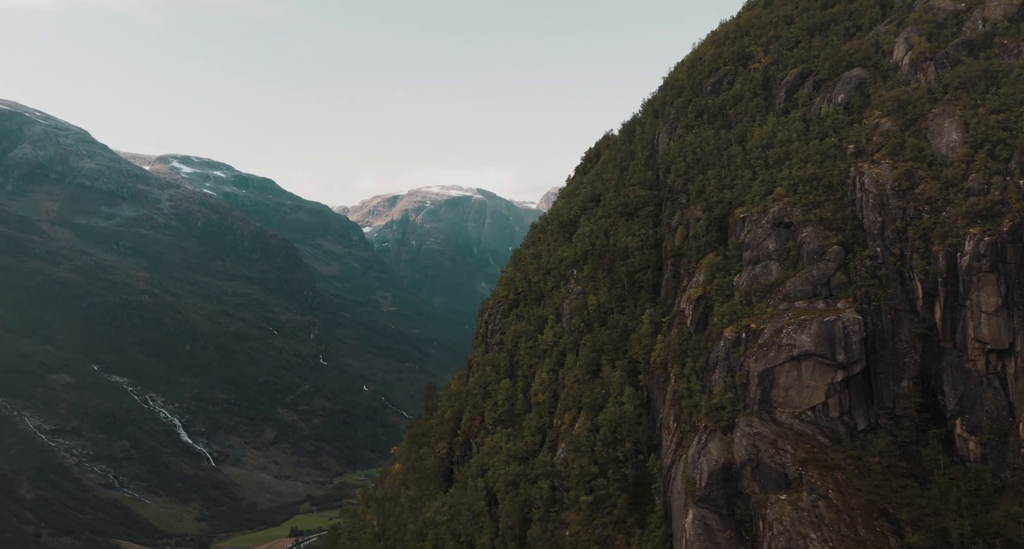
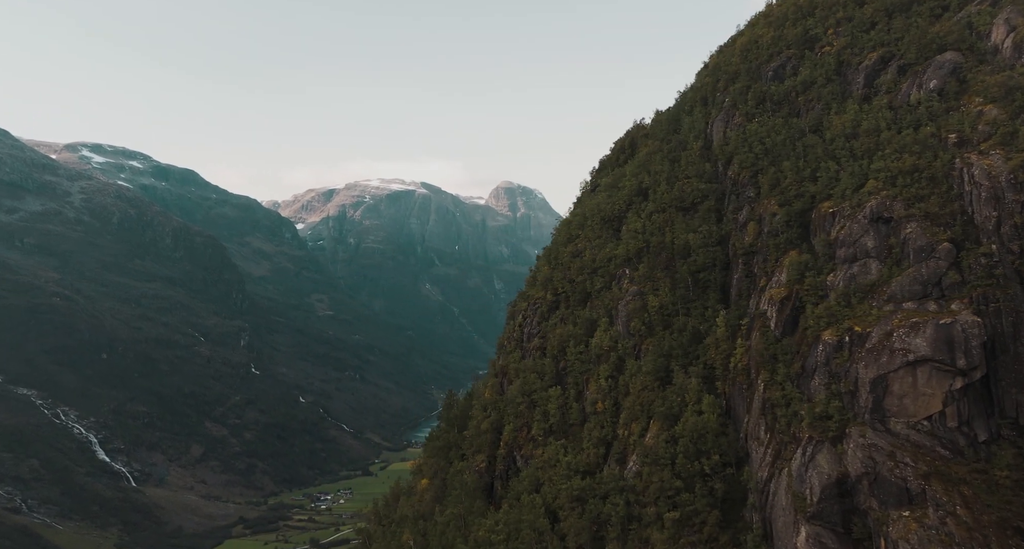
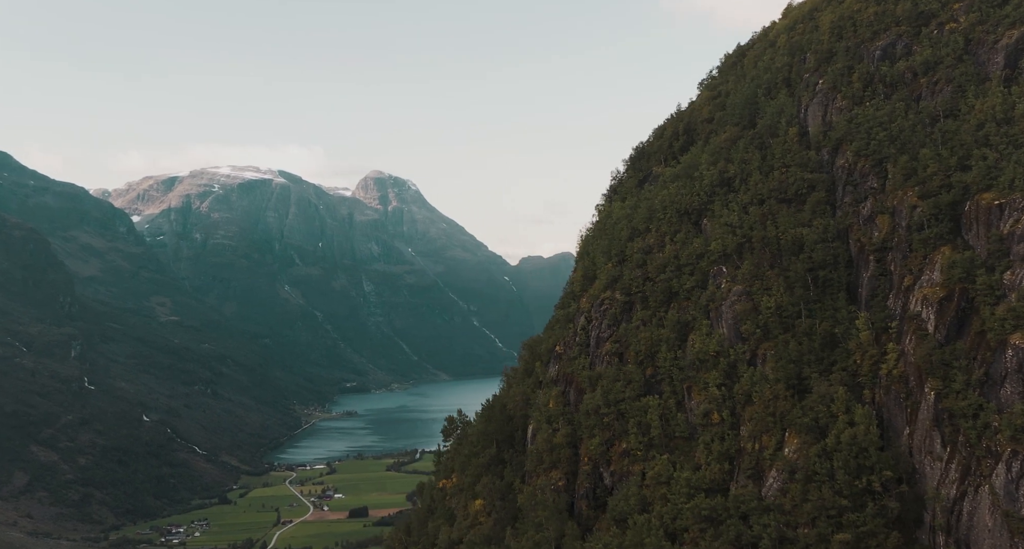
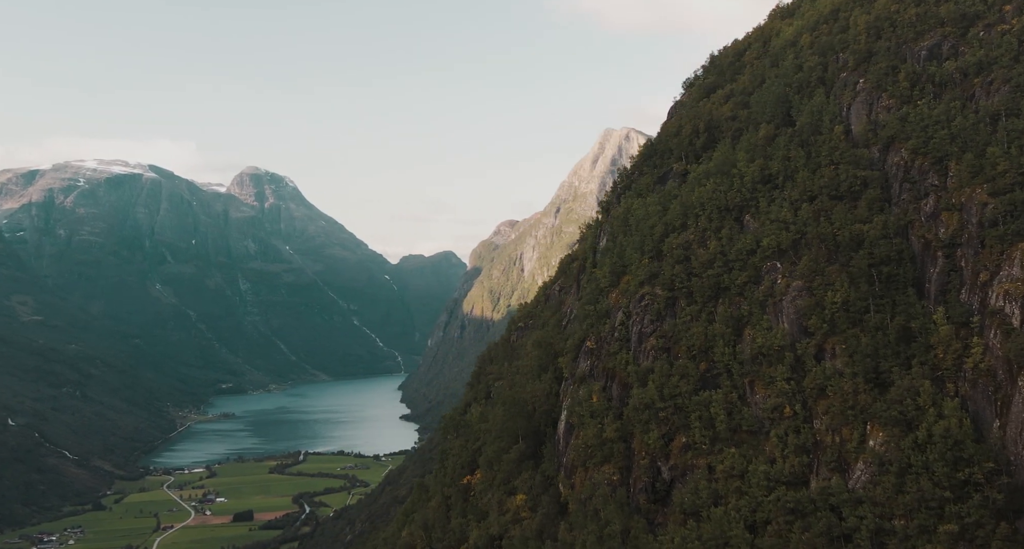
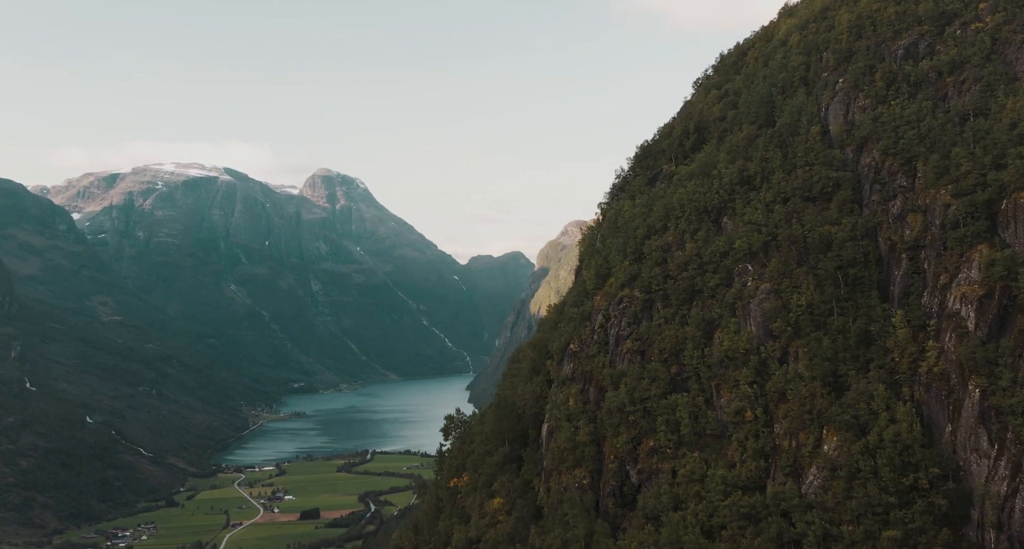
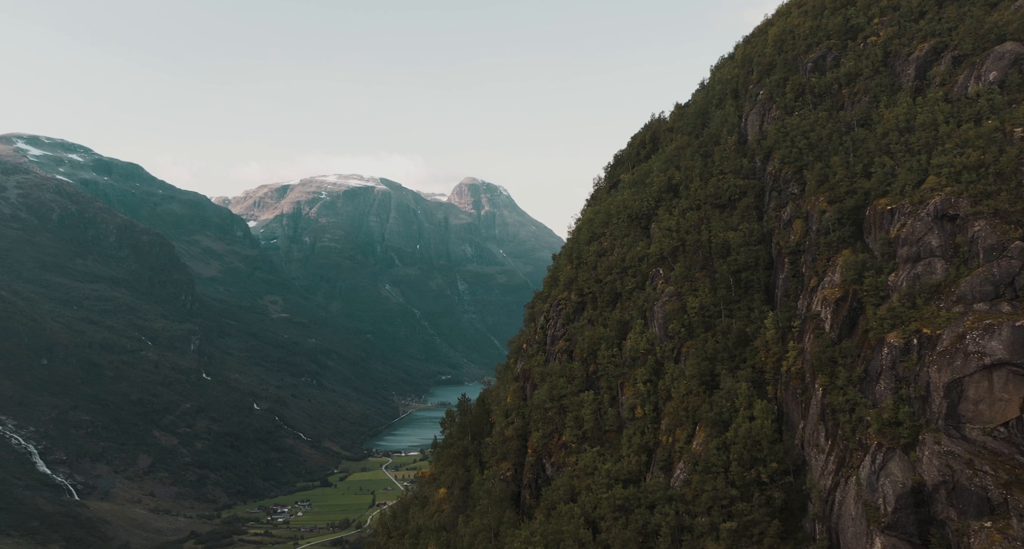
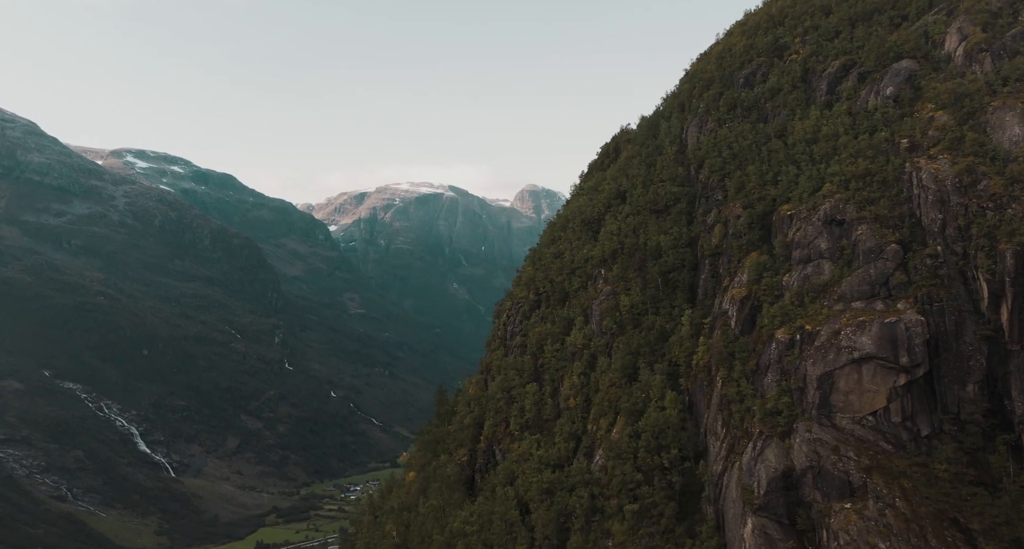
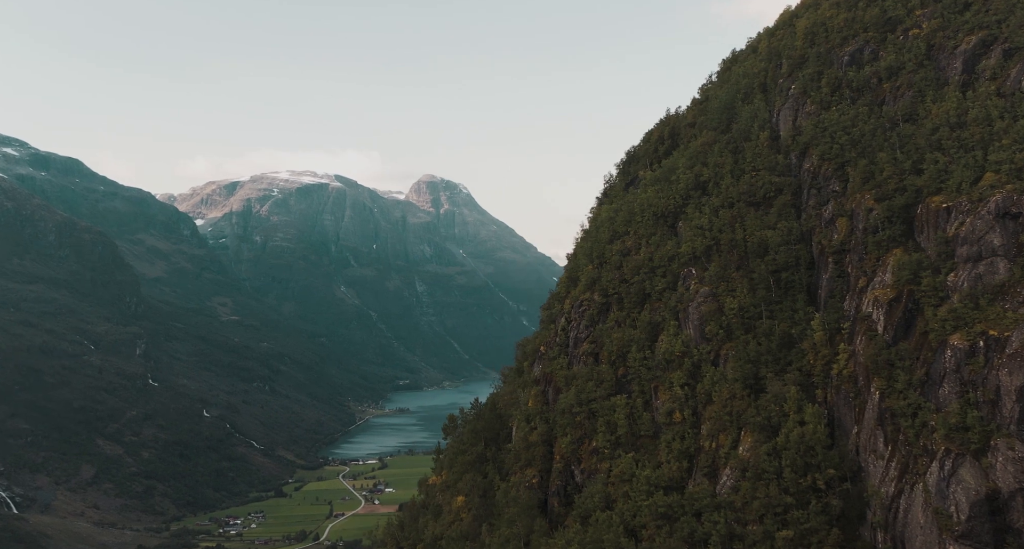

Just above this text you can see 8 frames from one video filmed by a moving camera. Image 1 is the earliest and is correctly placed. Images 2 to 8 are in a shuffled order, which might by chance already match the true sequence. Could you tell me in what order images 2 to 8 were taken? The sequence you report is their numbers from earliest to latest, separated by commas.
7, 2, 6, 8, 3, 5, 4
